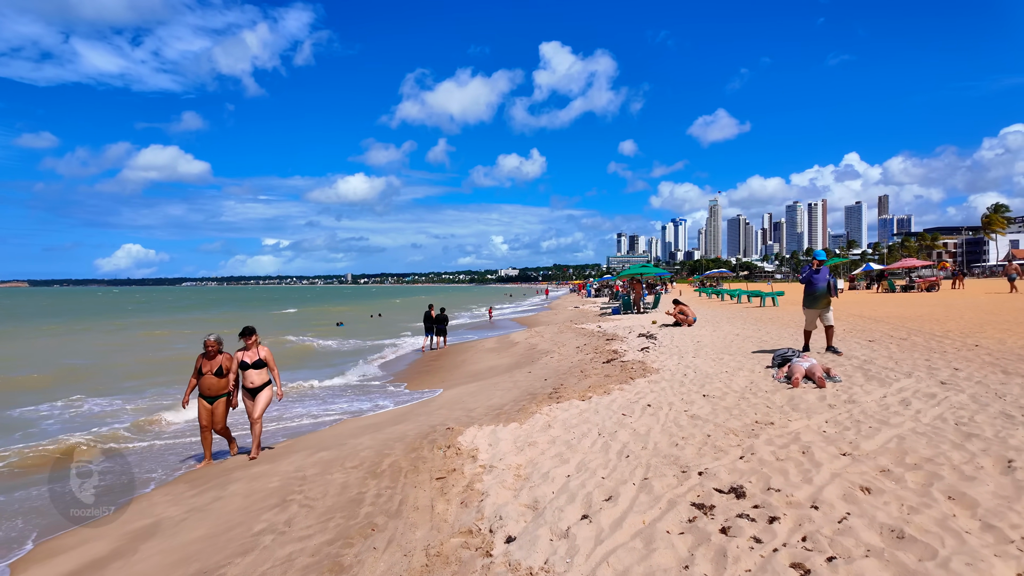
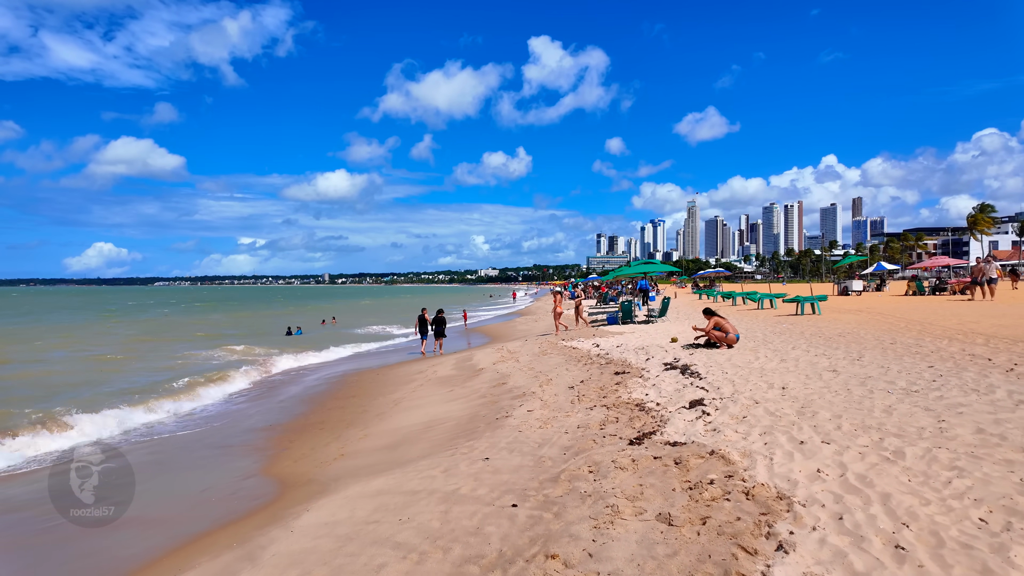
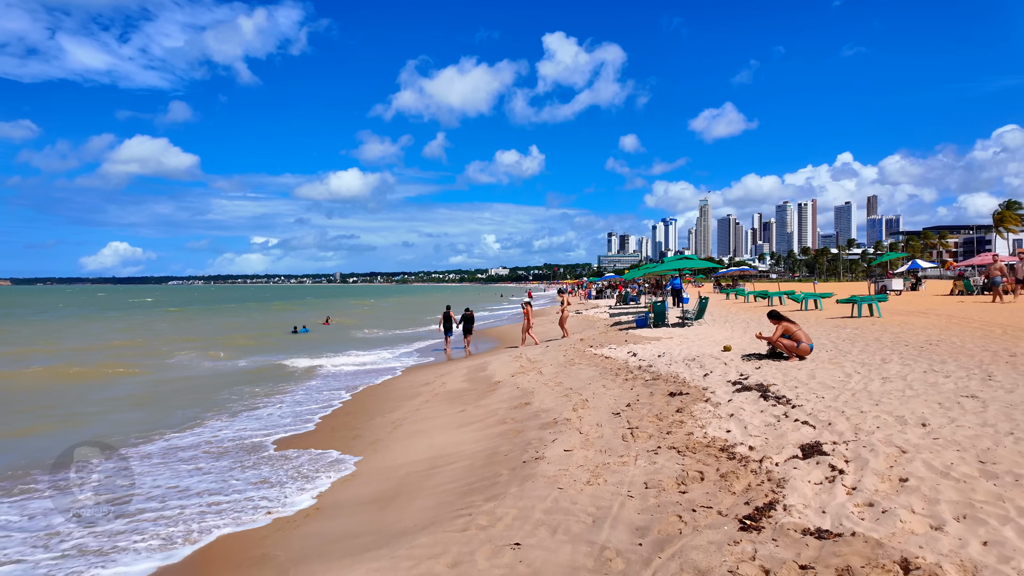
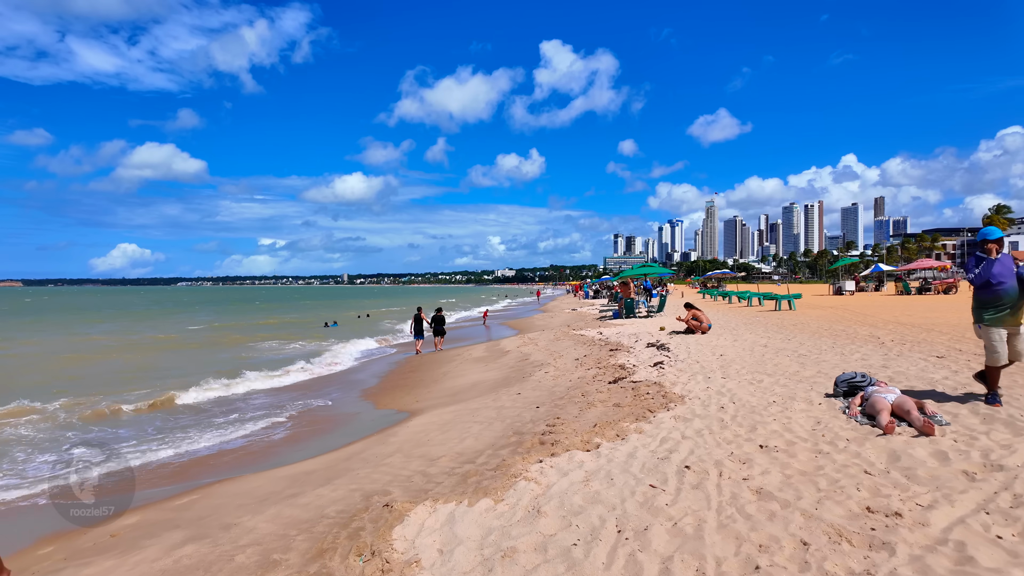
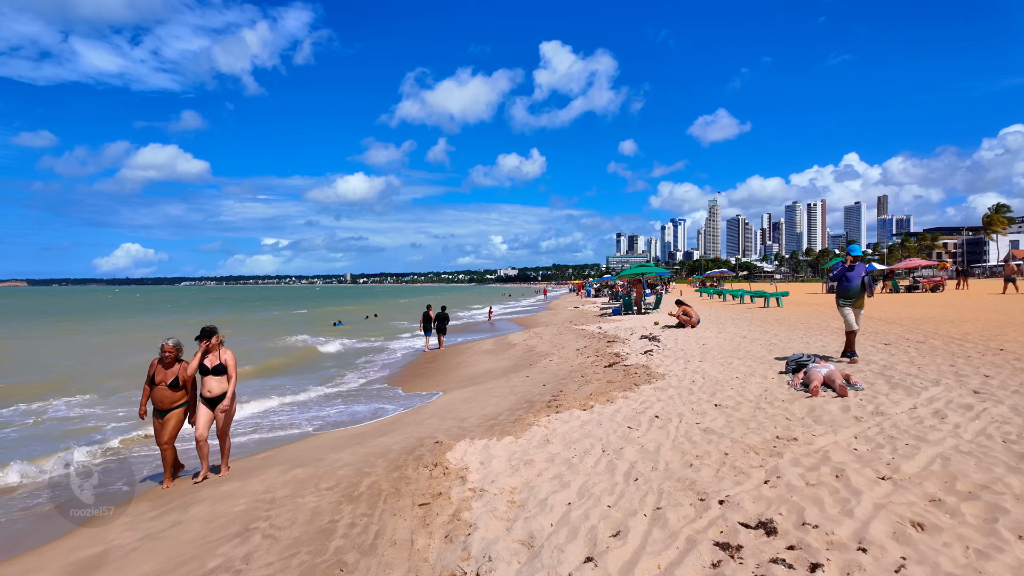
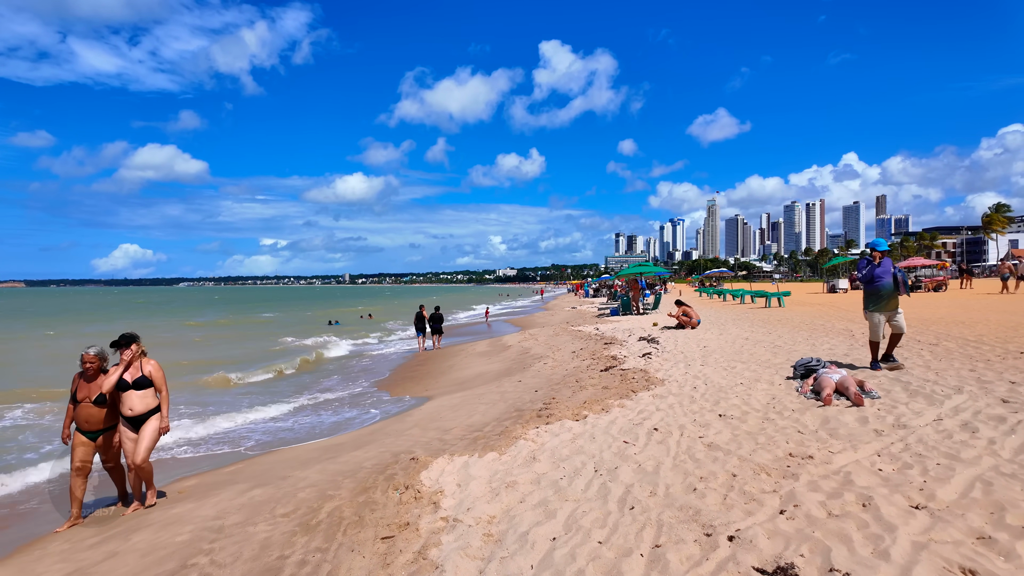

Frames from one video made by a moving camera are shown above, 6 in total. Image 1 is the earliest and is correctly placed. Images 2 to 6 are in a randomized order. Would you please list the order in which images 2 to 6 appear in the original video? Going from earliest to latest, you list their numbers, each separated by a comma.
5, 6, 4, 2, 3
